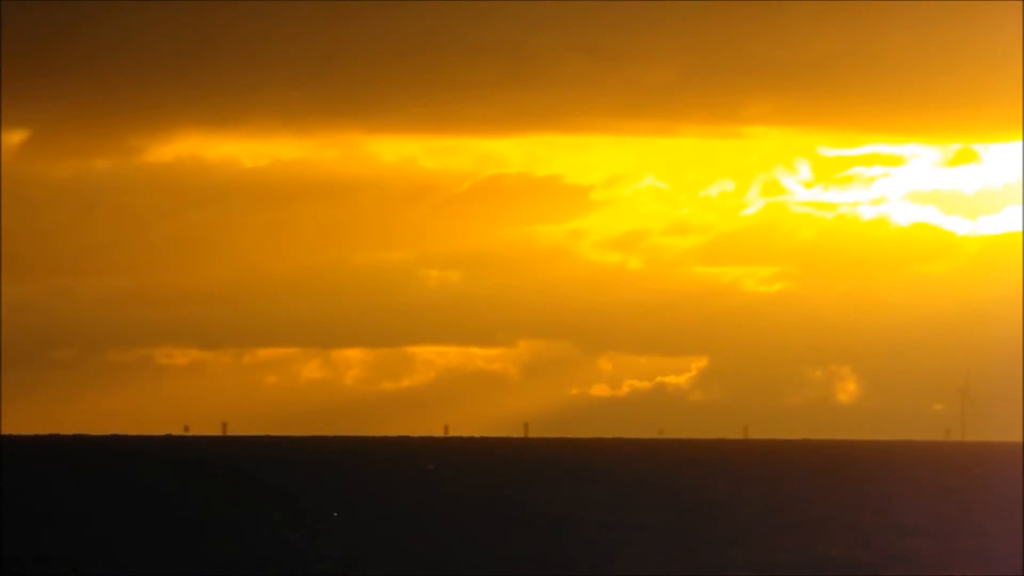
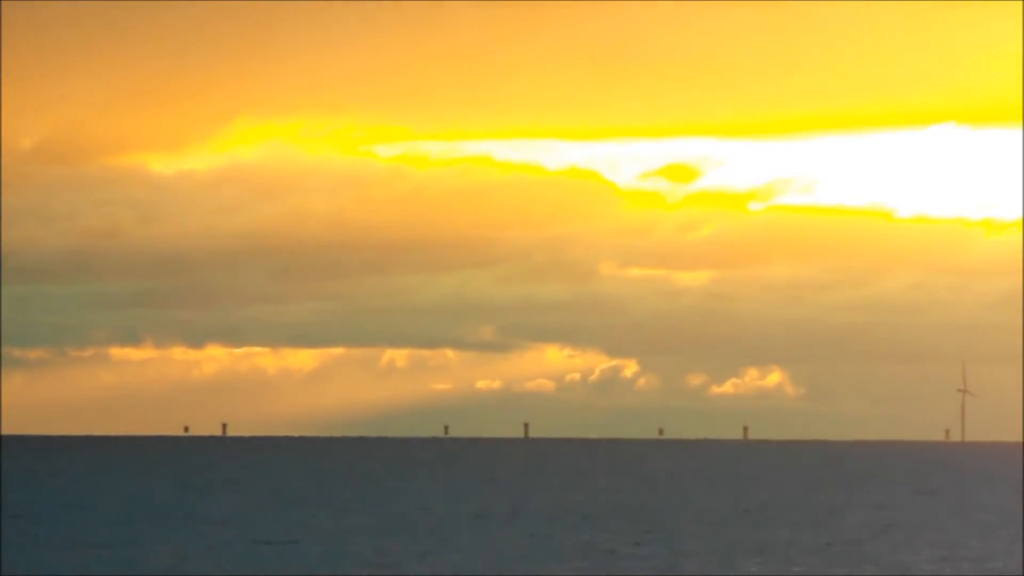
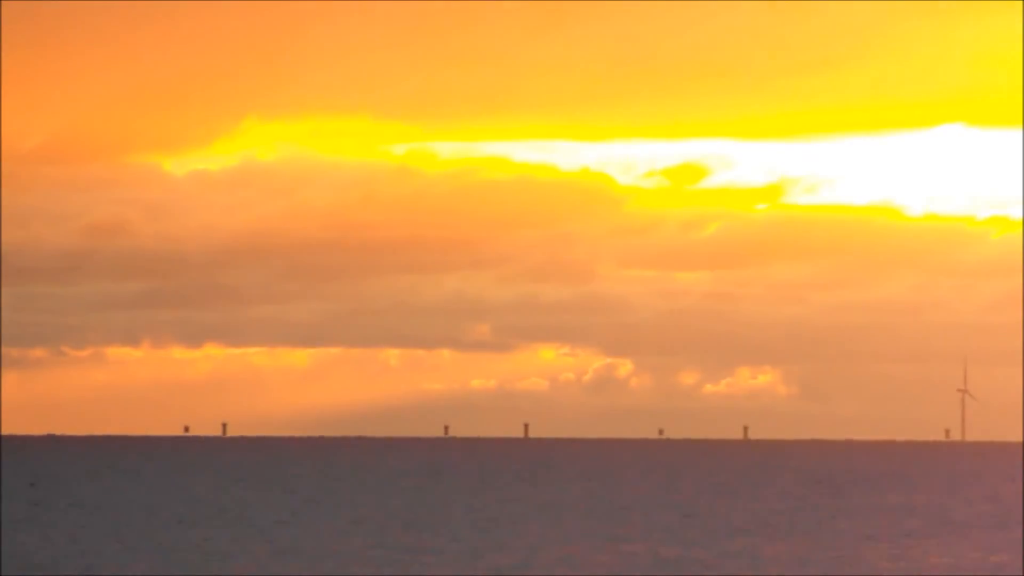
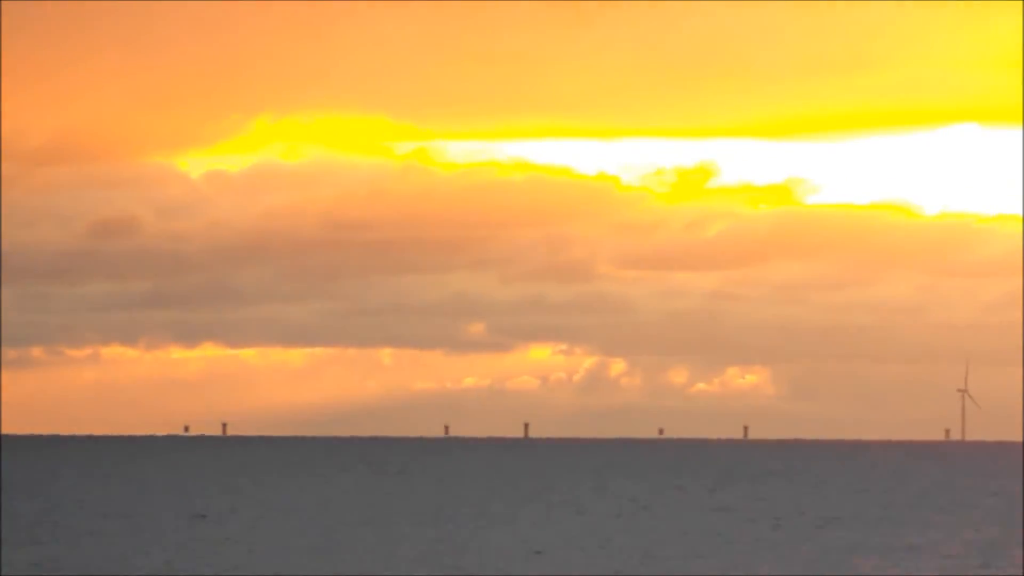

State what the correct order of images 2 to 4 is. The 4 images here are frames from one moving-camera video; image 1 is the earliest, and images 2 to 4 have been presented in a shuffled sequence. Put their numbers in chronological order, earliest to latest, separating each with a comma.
2, 3, 4
